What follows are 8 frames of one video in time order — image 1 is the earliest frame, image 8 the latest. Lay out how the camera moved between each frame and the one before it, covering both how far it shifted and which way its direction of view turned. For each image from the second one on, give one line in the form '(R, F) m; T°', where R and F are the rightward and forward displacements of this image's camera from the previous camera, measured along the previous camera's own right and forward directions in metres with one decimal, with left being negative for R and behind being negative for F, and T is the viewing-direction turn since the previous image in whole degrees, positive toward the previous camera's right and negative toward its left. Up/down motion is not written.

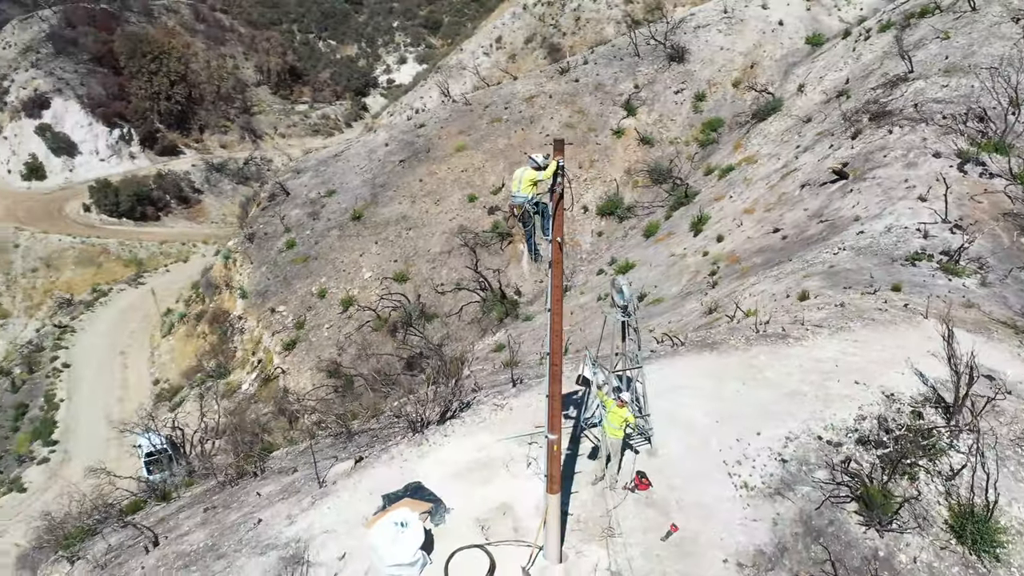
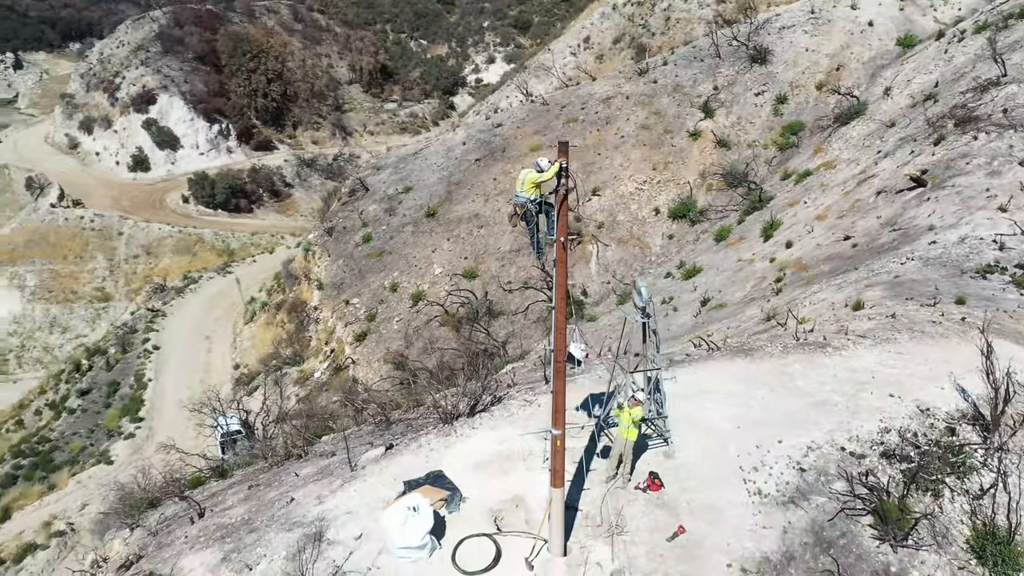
(+0.8, -0.2) m; -6°
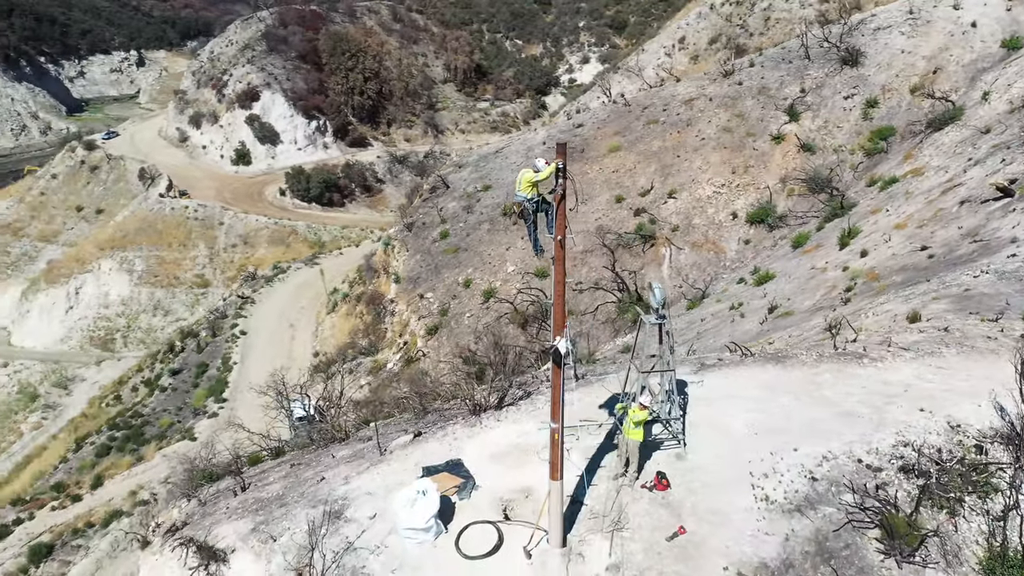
(+0.9, -0.2) m; -6°
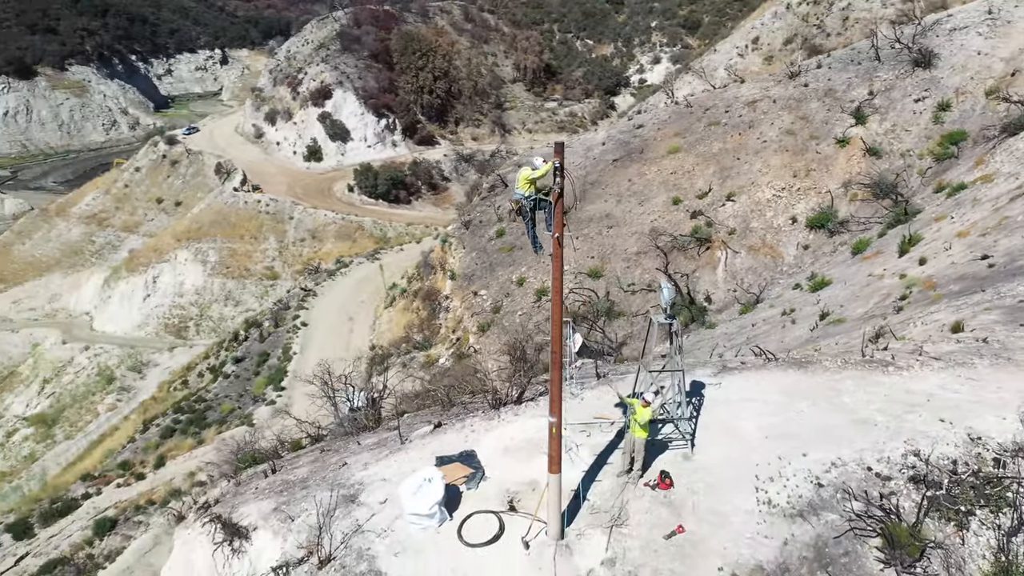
(+0.7, -0.2) m; -5°
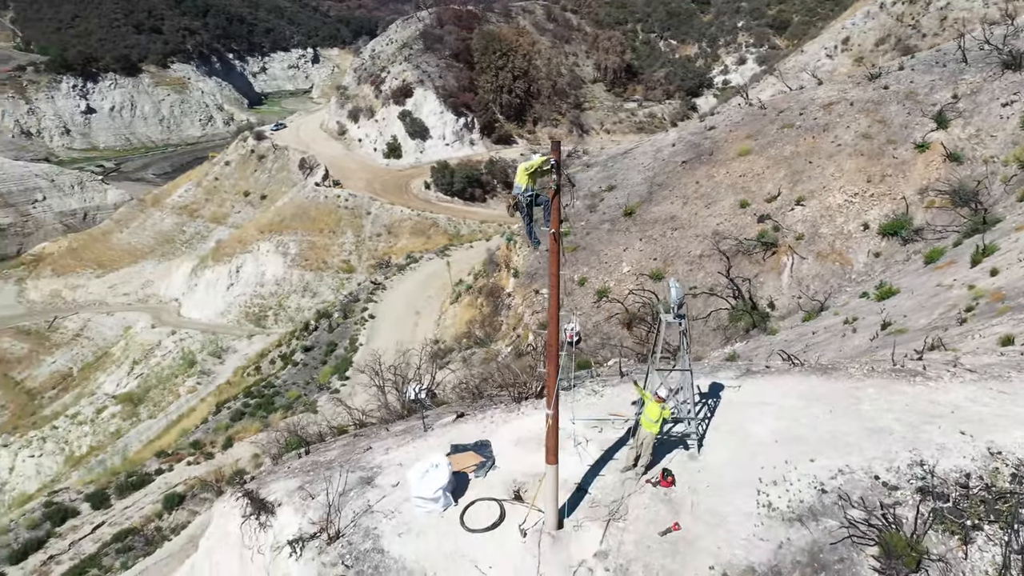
(+0.8, -0.2) m; -5°
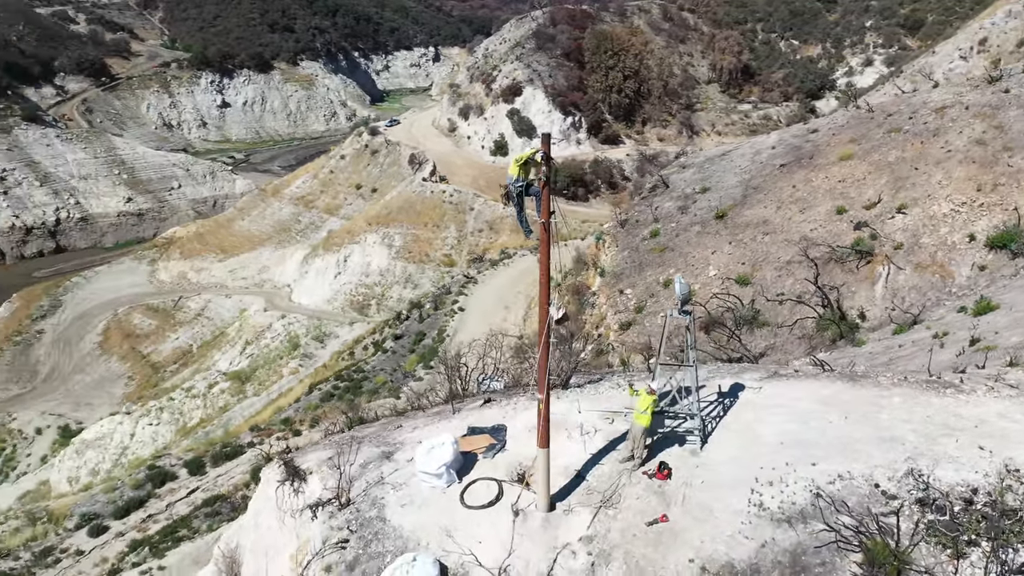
(+1.3, -0.3) m; -8°
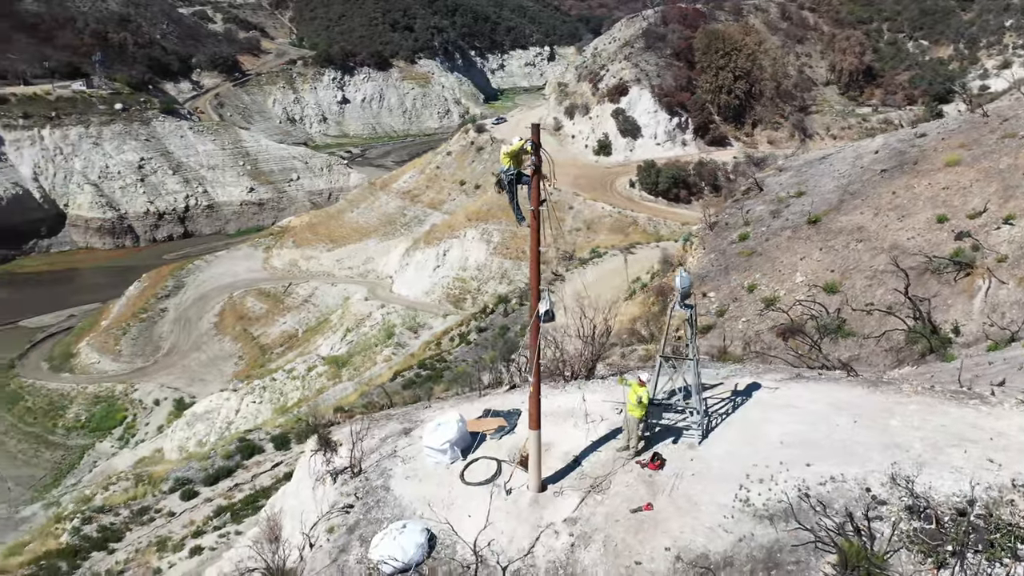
(+1.3, -0.3) m; -7°
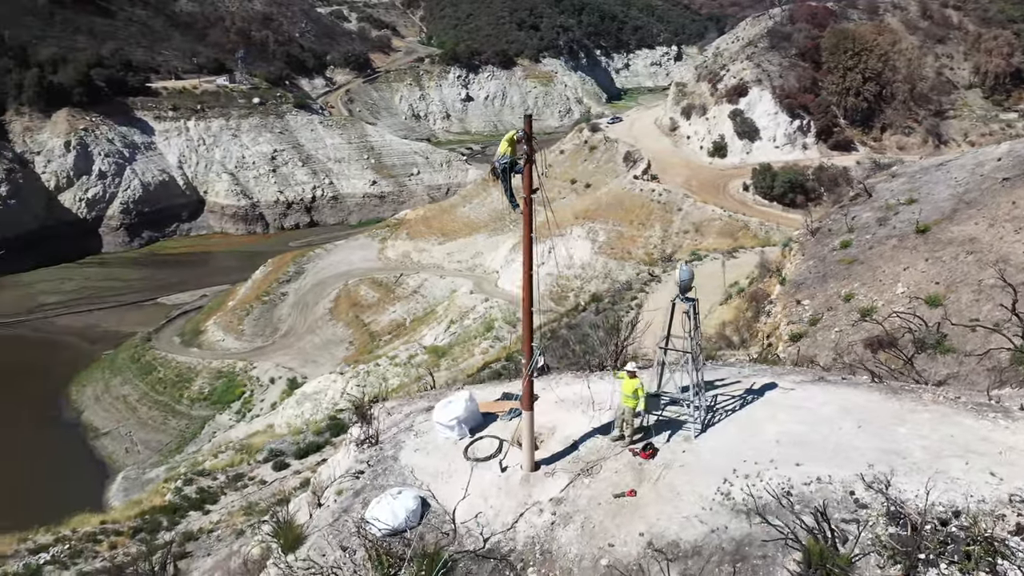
(+1.4, -0.3) m; -8°
